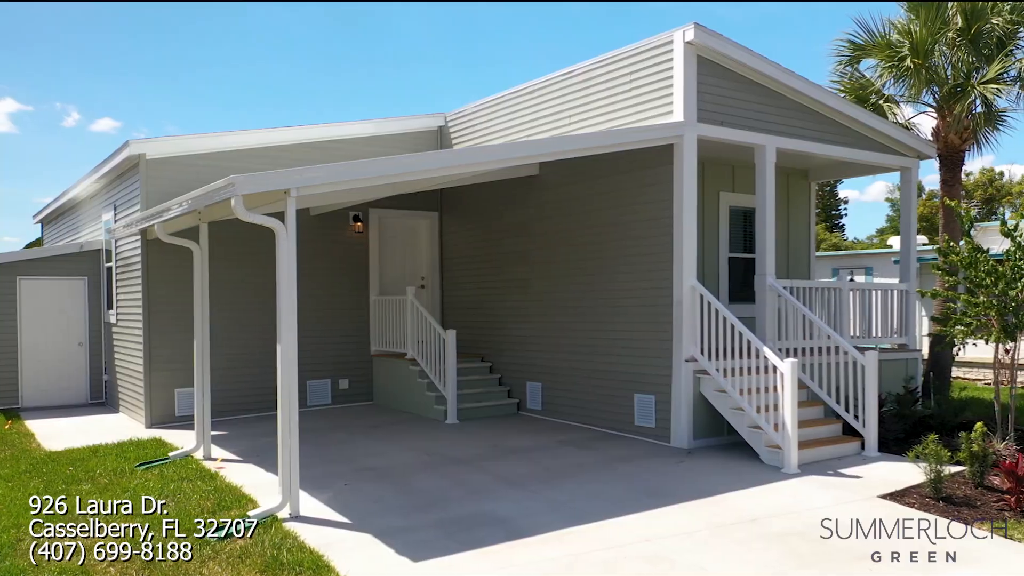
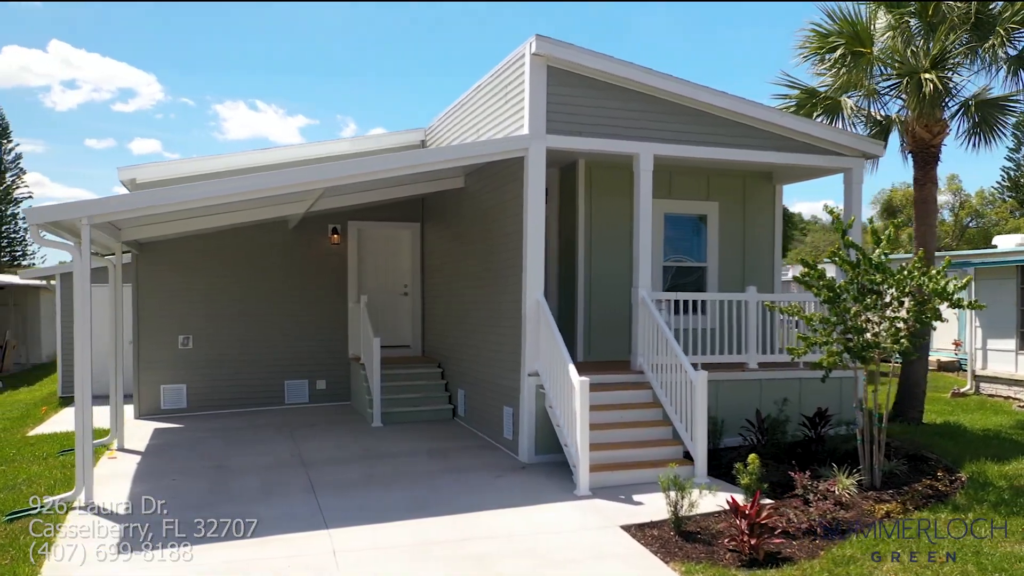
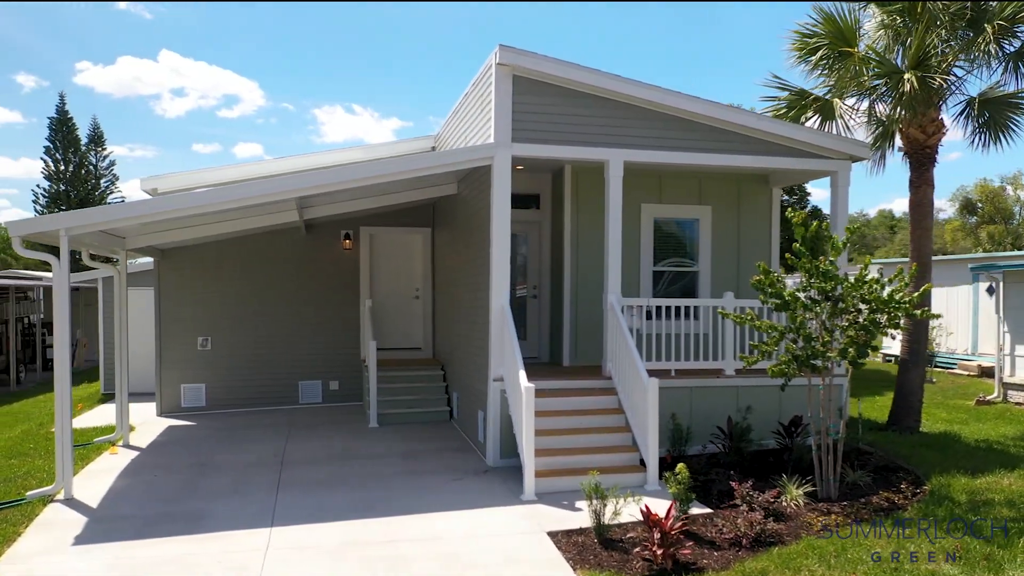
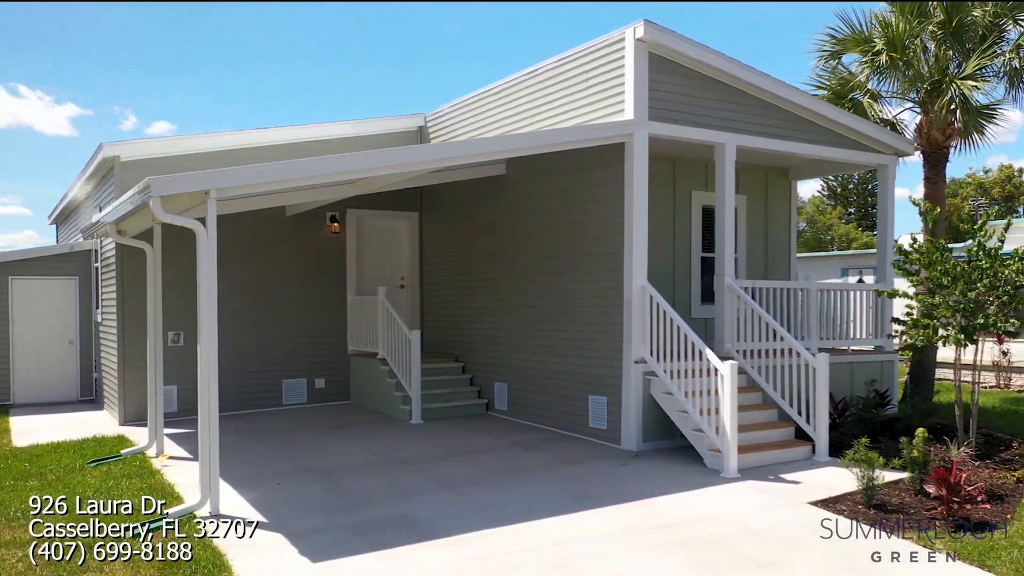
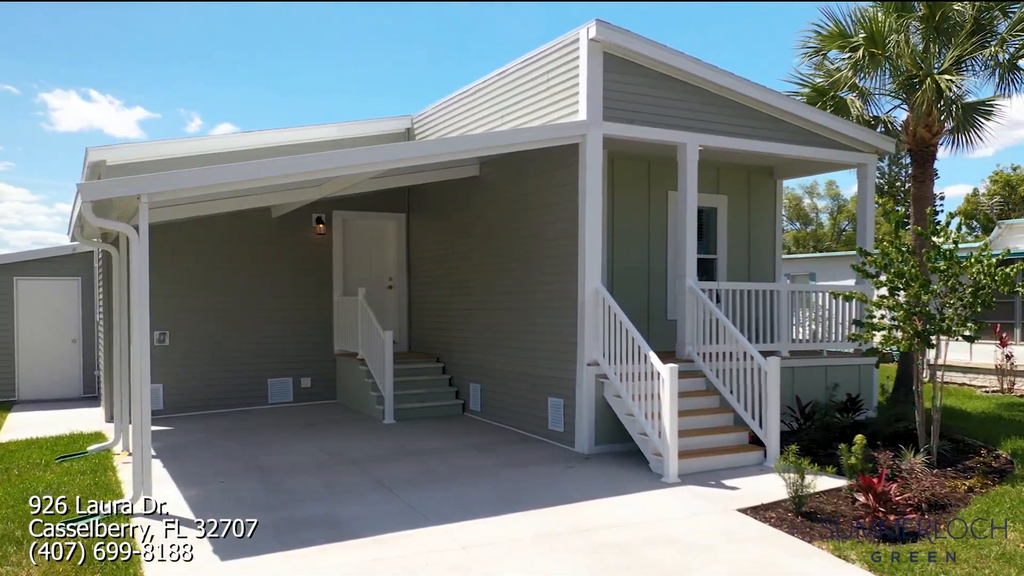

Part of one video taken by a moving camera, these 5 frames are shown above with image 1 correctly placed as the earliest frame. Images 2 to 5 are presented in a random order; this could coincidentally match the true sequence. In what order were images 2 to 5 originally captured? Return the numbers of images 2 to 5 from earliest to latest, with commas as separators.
4, 5, 2, 3
